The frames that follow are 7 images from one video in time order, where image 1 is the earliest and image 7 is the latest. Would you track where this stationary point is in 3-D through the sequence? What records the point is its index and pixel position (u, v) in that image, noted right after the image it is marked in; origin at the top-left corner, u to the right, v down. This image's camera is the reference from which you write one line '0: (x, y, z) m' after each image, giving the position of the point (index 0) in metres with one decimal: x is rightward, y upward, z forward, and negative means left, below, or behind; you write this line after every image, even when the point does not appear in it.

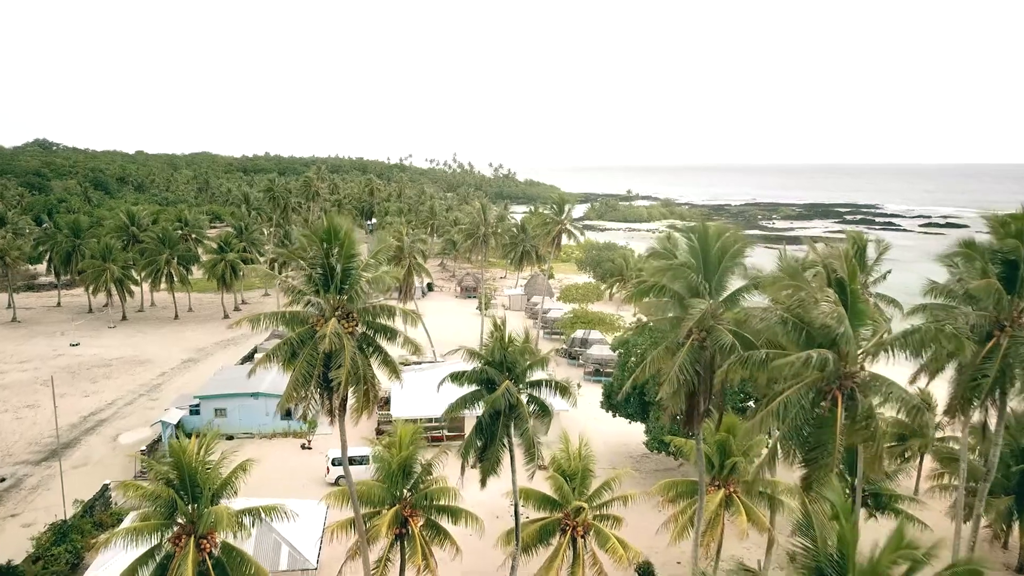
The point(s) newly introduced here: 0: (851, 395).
0: (+5.2, -1.7, +9.3) m
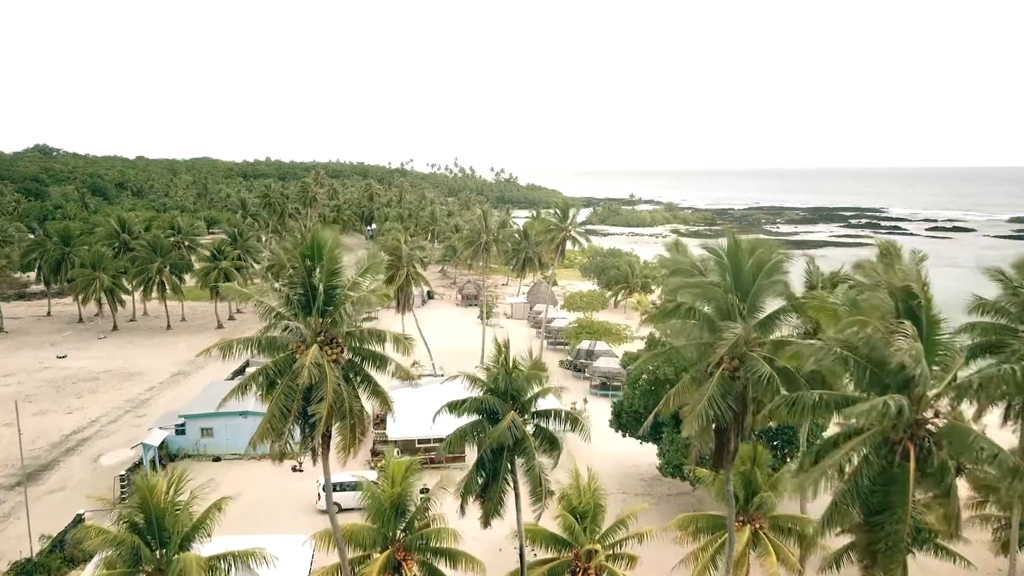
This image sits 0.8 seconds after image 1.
0: (+5.3, -2.0, +7.8) m
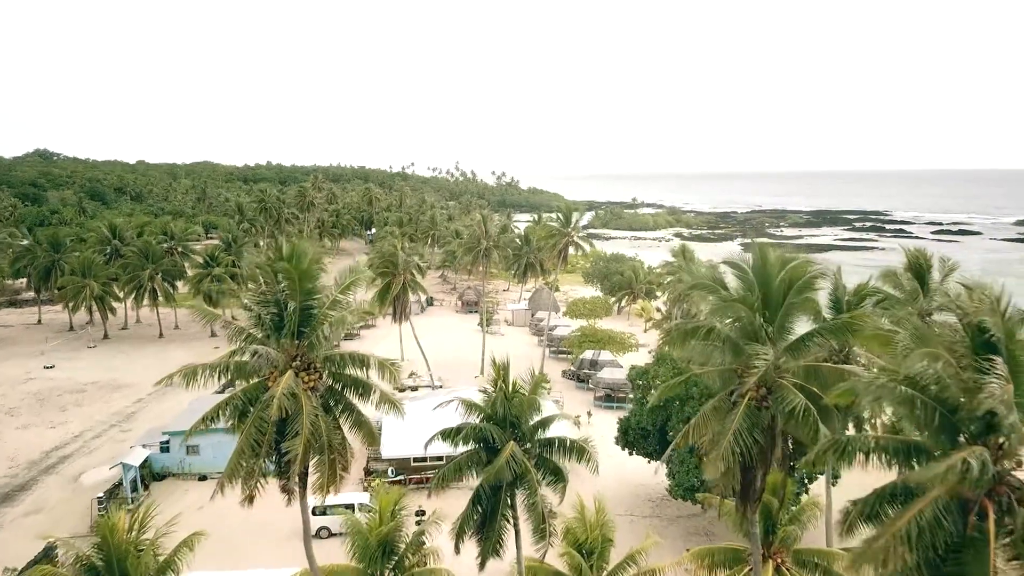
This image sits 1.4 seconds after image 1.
0: (+5.3, -2.3, +6.5) m
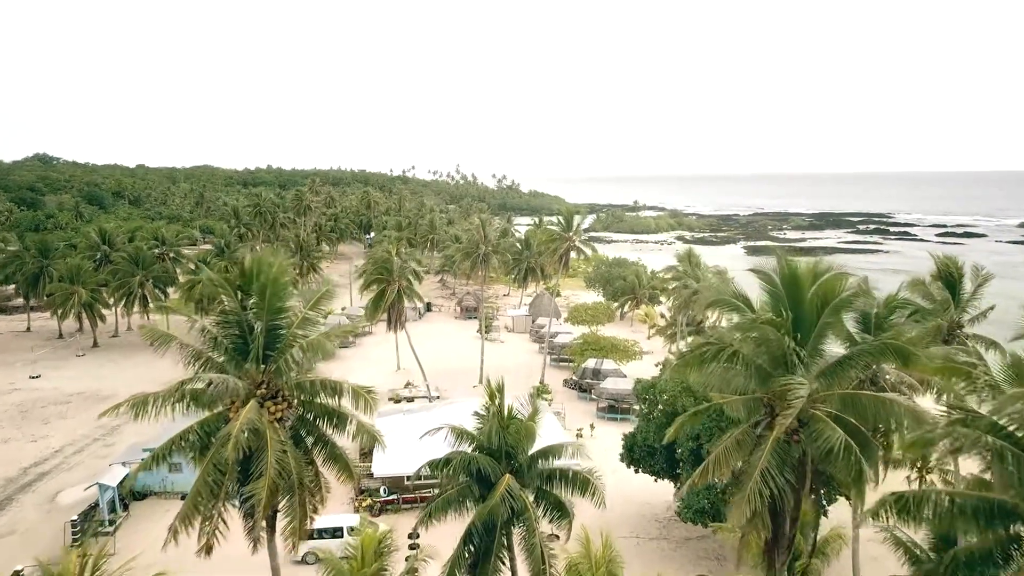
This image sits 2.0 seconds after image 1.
0: (+5.2, -2.5, +5.3) m
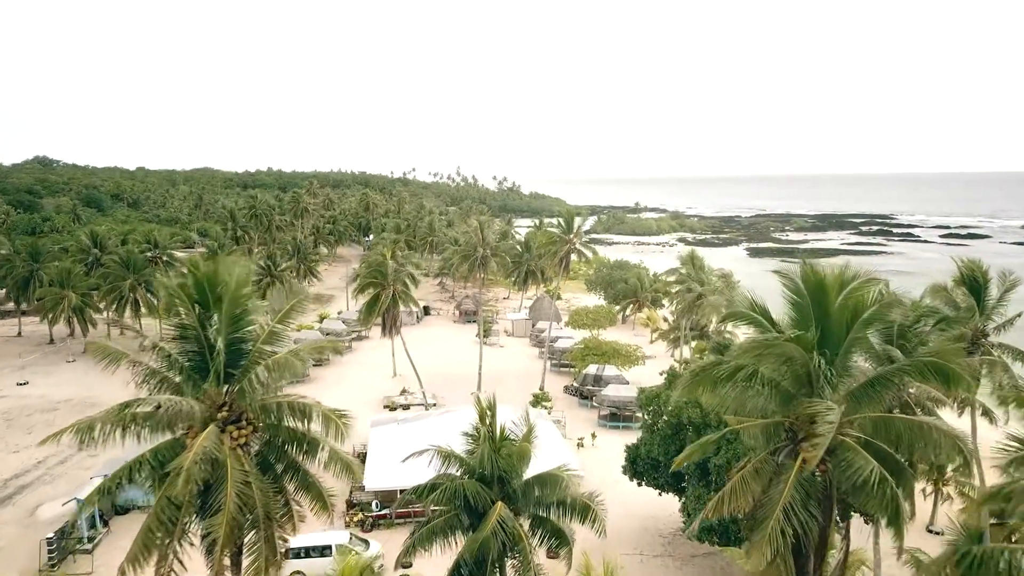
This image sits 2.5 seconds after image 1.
0: (+5.0, -2.6, +4.4) m
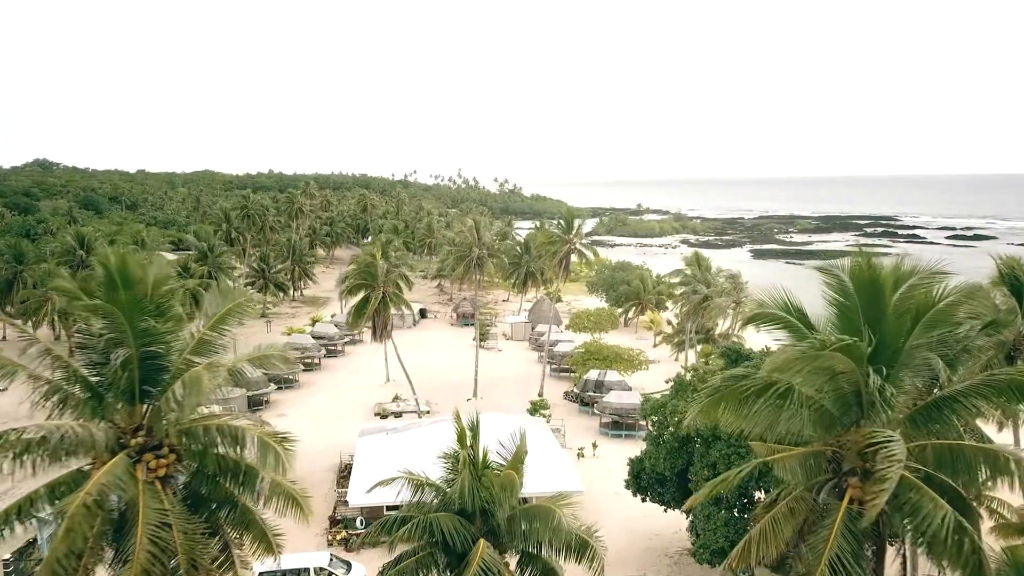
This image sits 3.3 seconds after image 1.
0: (+4.8, -2.6, +2.9) m
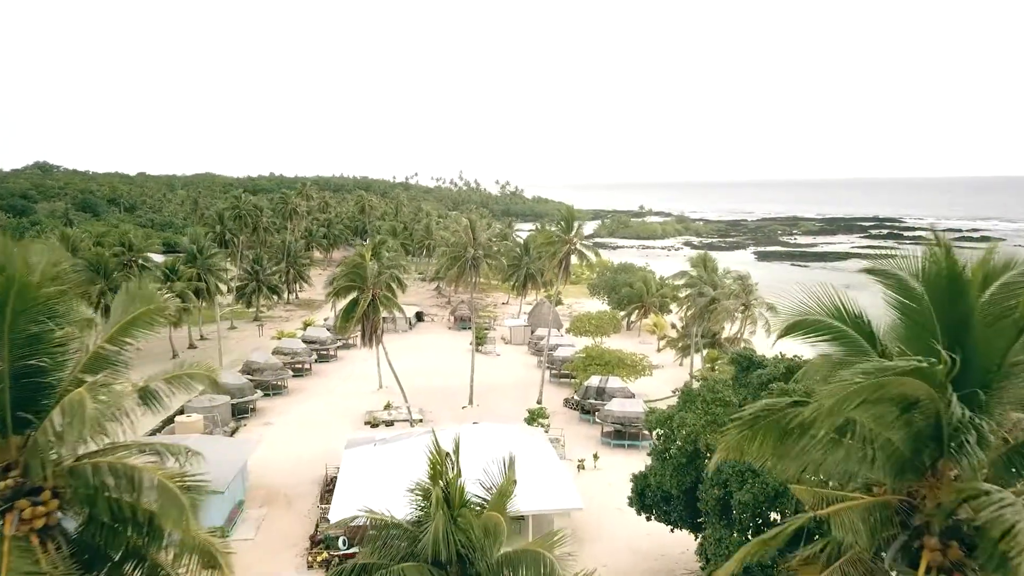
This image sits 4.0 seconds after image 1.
0: (+4.6, -2.6, +1.5) m
